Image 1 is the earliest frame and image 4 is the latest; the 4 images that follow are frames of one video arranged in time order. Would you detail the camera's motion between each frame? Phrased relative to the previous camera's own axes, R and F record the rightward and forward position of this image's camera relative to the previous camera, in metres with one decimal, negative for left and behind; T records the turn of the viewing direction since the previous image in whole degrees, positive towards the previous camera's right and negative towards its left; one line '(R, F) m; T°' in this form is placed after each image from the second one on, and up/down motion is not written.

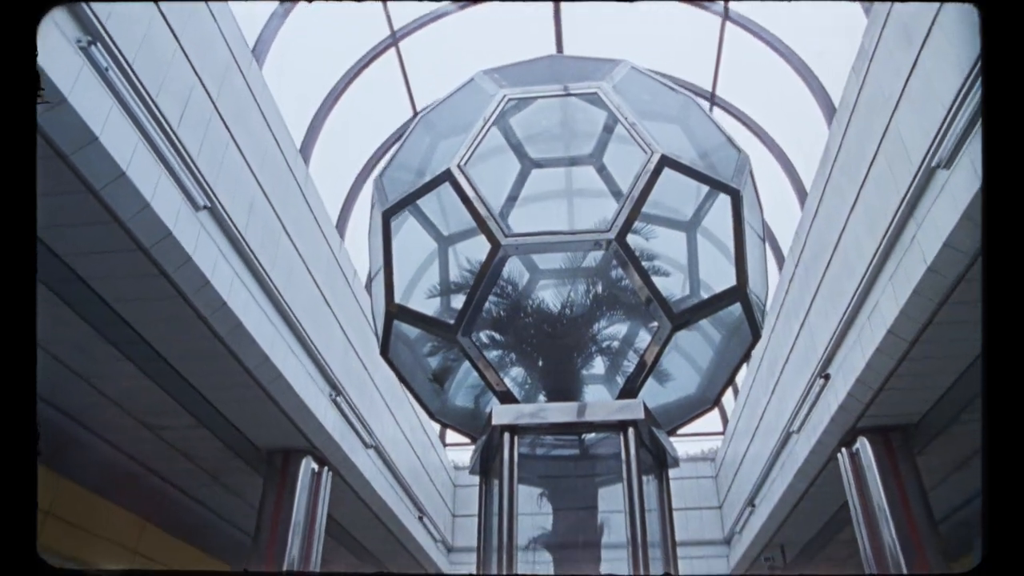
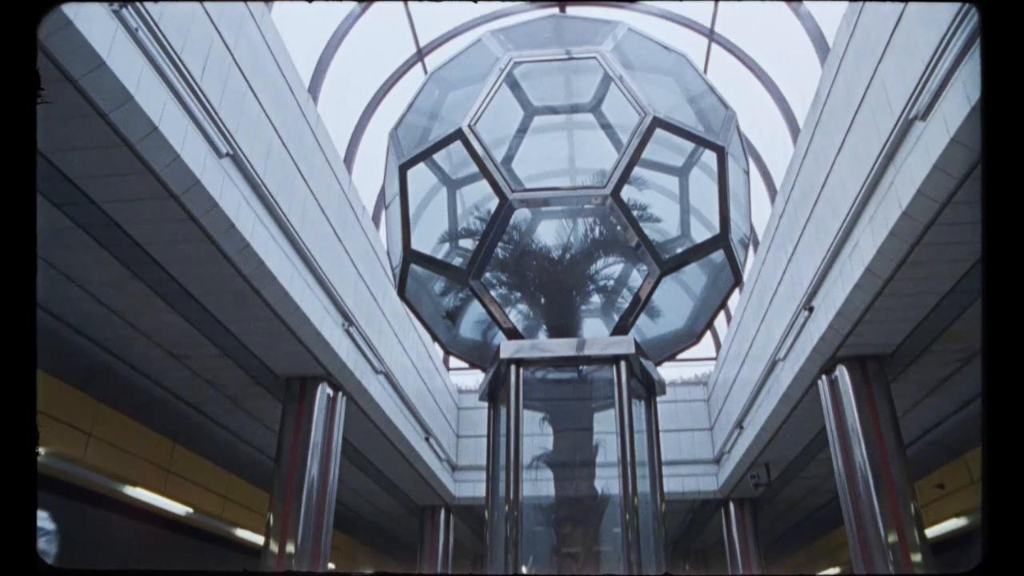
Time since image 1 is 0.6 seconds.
(0.0, -0.5) m; 0°
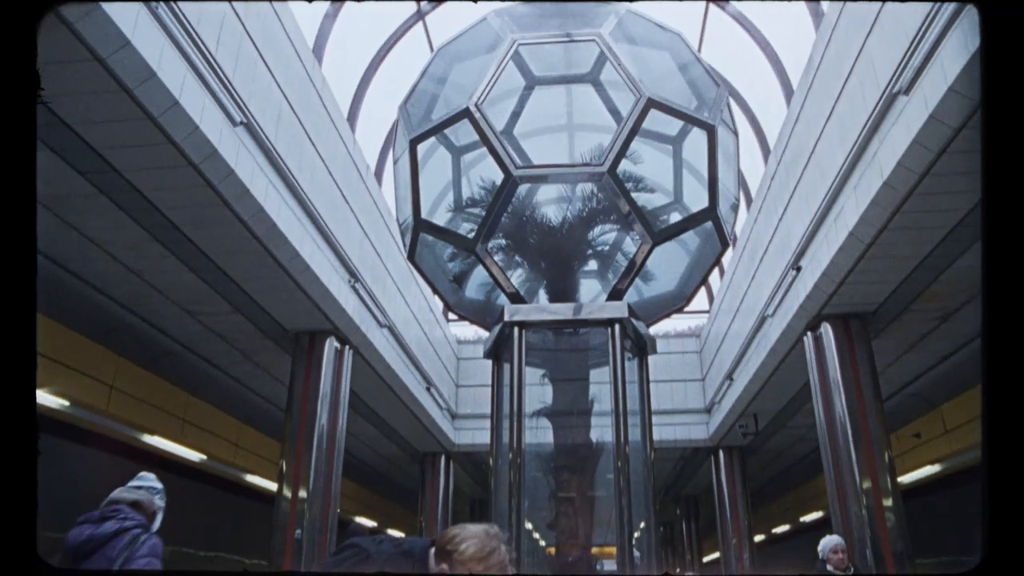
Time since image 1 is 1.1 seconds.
(0.0, -0.4) m; 0°
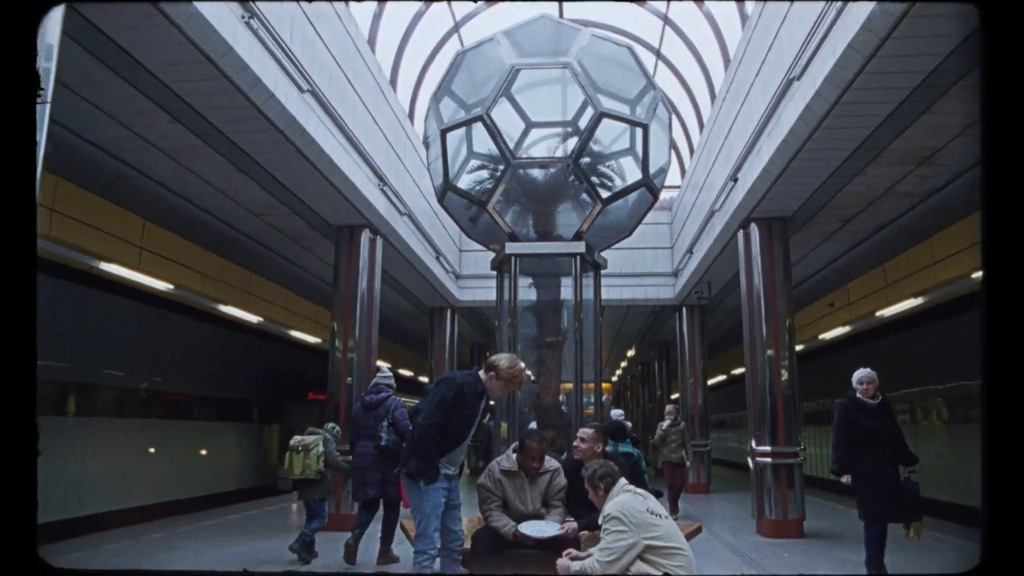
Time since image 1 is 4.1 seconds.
(0.0, -2.7) m; 0°
